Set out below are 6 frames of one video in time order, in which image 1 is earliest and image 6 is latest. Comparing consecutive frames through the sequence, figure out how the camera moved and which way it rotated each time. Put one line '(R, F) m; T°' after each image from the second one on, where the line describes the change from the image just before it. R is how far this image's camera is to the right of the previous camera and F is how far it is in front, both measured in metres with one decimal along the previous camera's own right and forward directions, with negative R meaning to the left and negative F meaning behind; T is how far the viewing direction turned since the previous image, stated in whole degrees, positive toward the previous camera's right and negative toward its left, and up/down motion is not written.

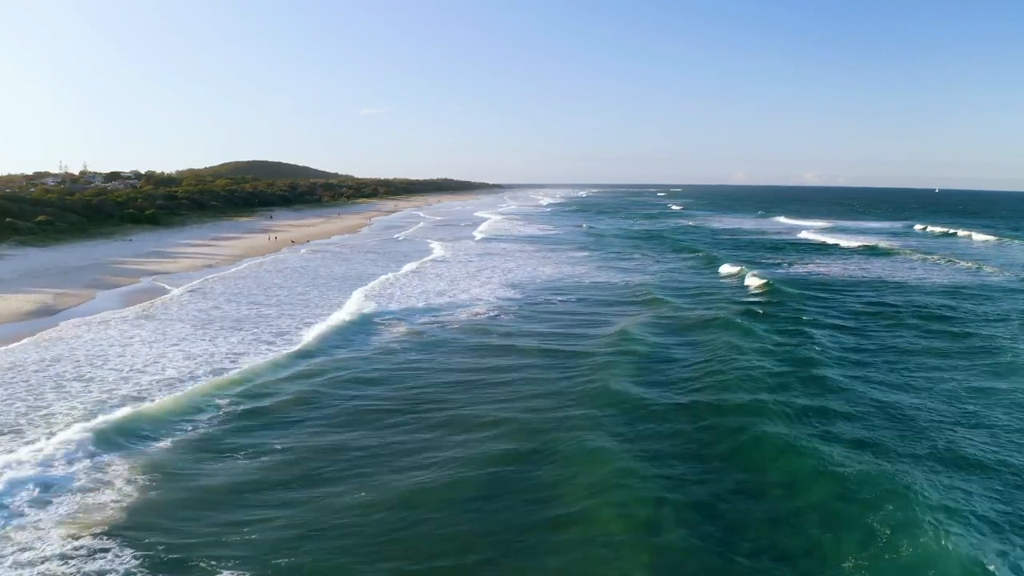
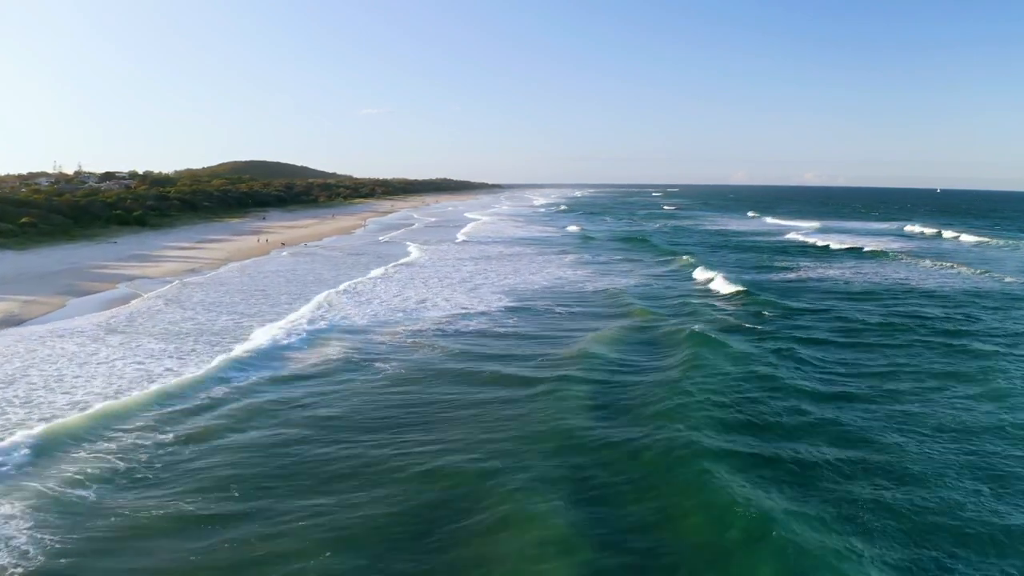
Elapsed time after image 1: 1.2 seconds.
(+0.2, +1.3) m; 0°
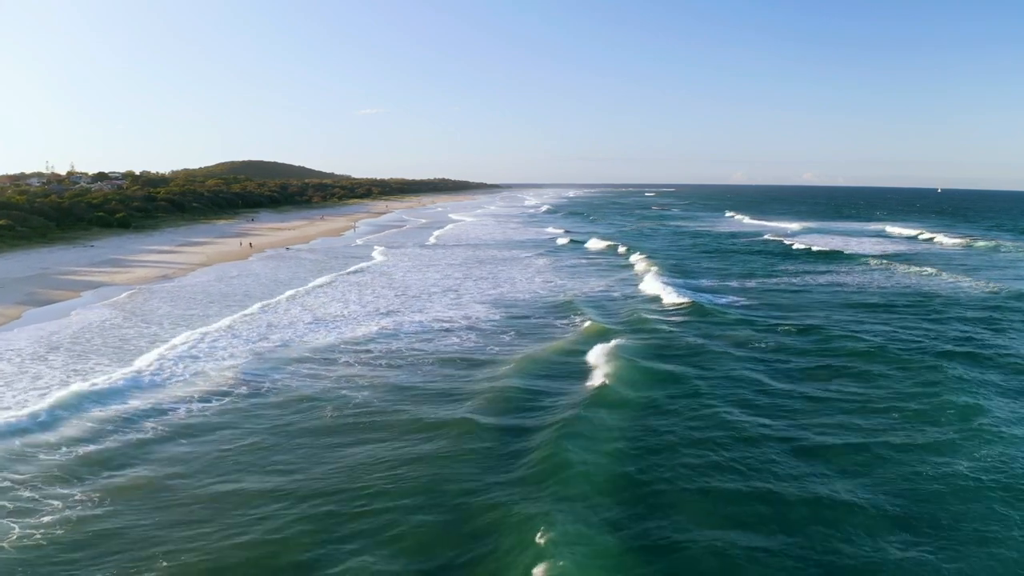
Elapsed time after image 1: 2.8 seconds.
(+0.4, +1.6) m; 0°
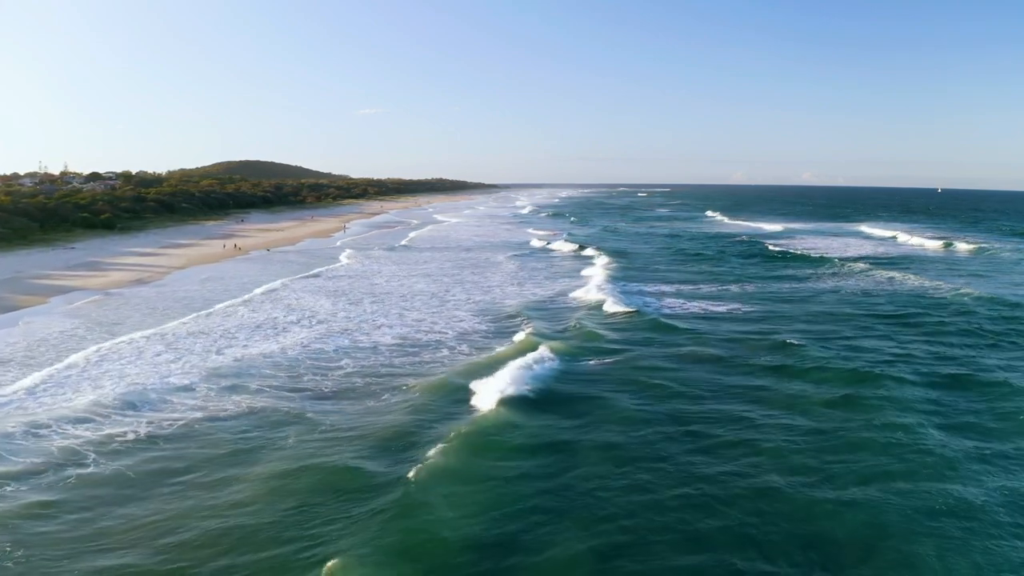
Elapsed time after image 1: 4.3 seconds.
(+0.6, +0.8) m; 0°
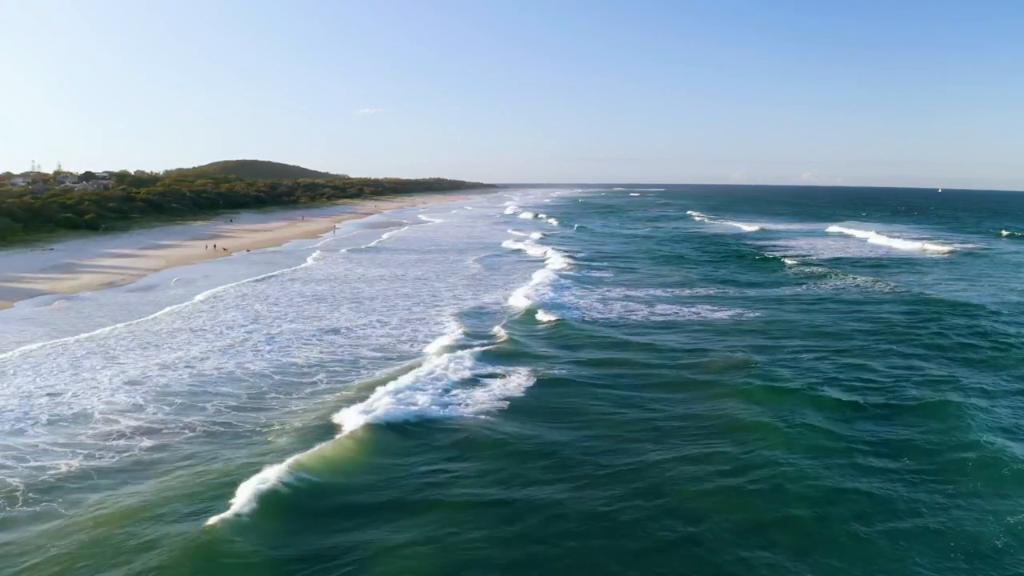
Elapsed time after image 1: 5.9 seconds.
(+0.6, +0.8) m; 0°
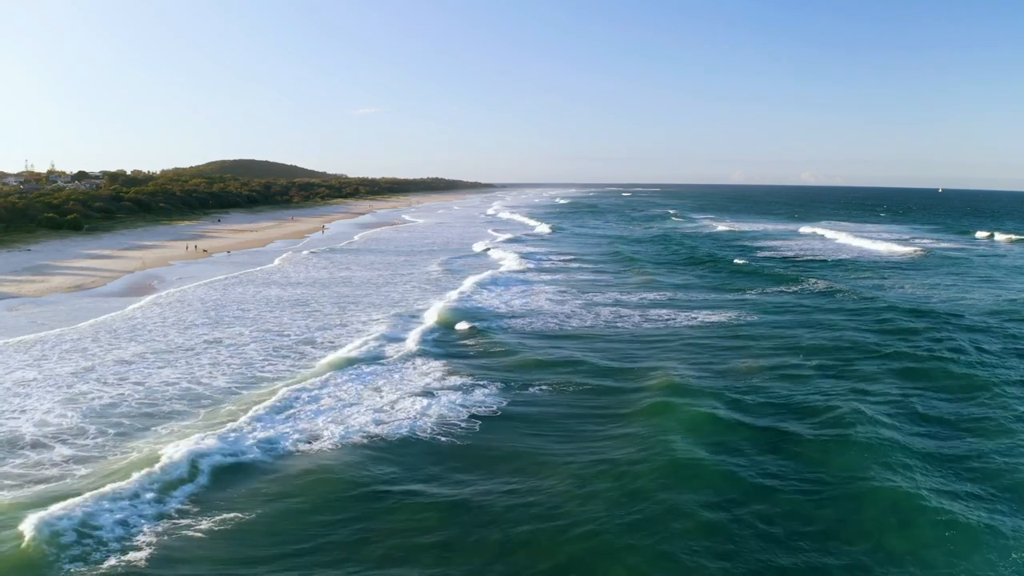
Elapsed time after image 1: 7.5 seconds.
(+0.7, +0.9) m; 0°
